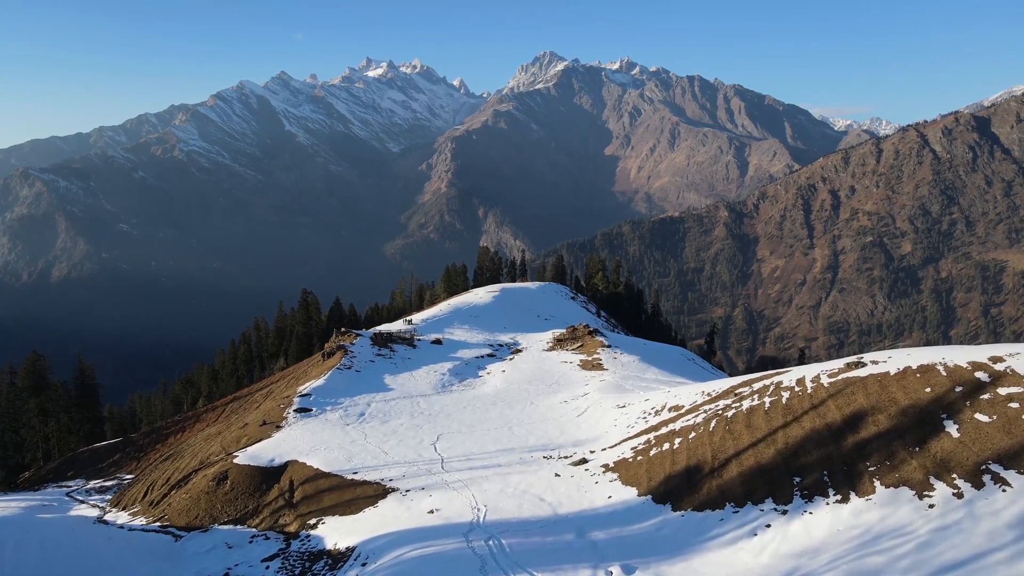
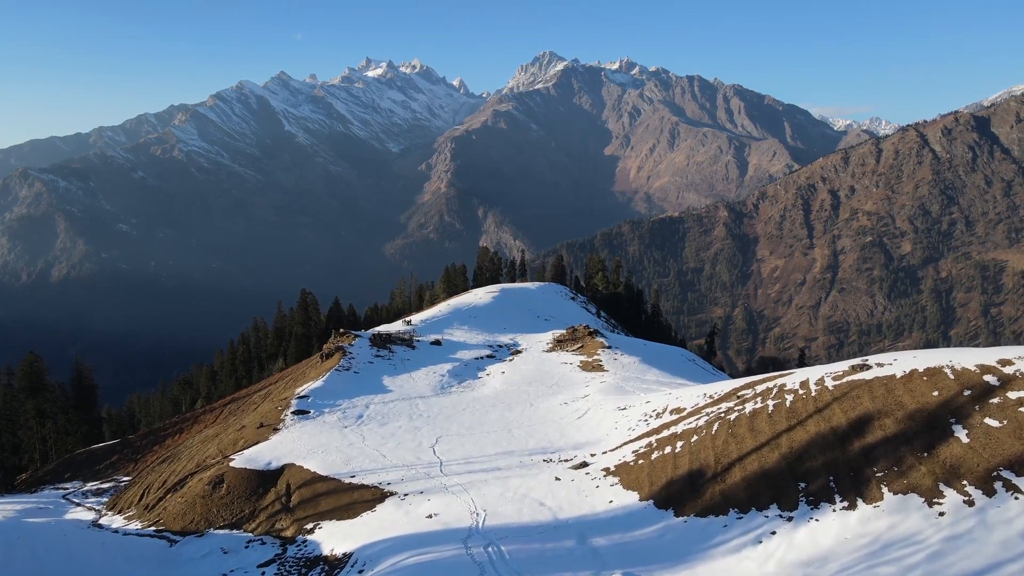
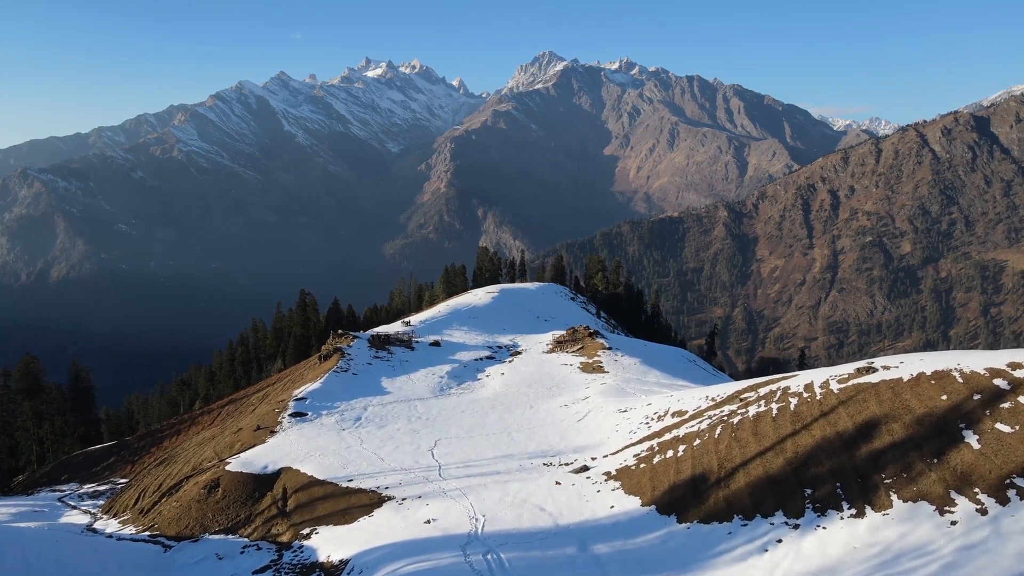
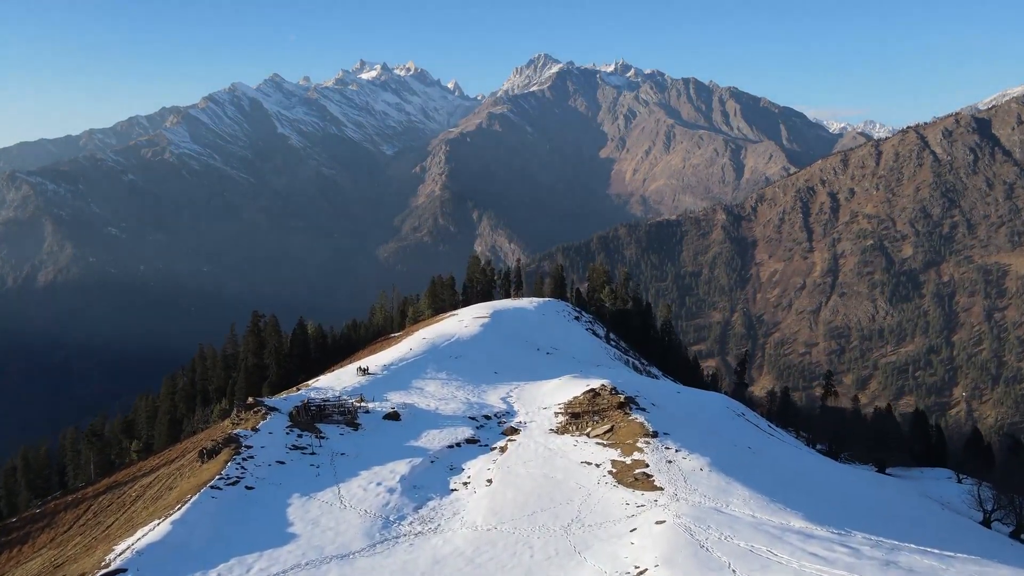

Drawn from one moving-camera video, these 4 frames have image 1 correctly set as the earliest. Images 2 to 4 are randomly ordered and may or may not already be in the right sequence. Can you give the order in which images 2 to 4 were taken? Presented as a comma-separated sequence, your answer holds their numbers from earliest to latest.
2, 3, 4
